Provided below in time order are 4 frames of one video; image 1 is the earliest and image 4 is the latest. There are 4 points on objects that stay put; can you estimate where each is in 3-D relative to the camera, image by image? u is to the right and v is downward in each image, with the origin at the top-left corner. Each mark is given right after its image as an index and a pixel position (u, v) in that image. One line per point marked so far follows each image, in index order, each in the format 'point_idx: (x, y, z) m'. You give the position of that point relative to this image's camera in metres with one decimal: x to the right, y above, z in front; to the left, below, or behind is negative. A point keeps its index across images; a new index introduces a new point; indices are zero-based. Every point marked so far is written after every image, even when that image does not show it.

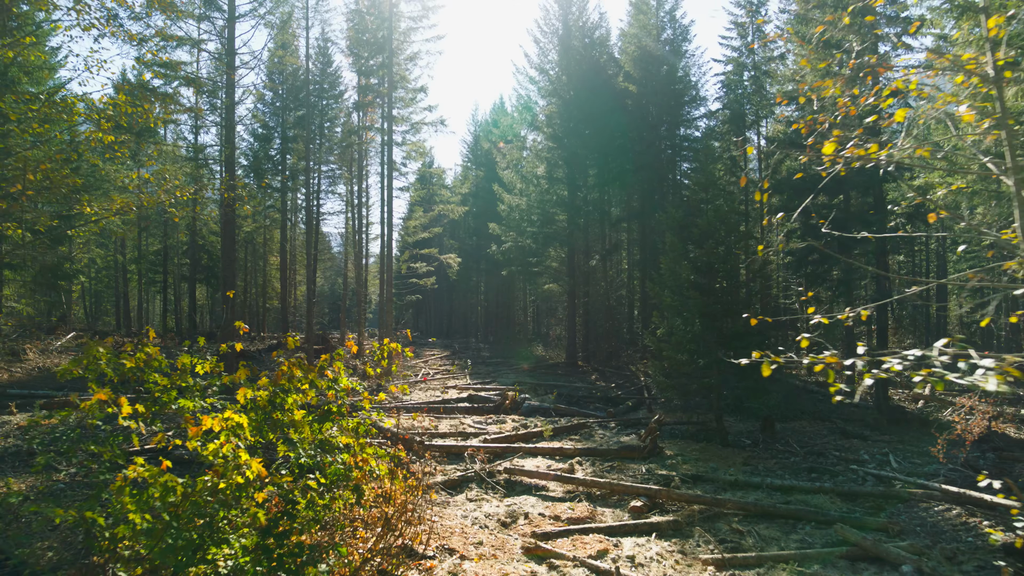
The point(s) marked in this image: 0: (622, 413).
0: (+1.8, -2.0, +13.1) m
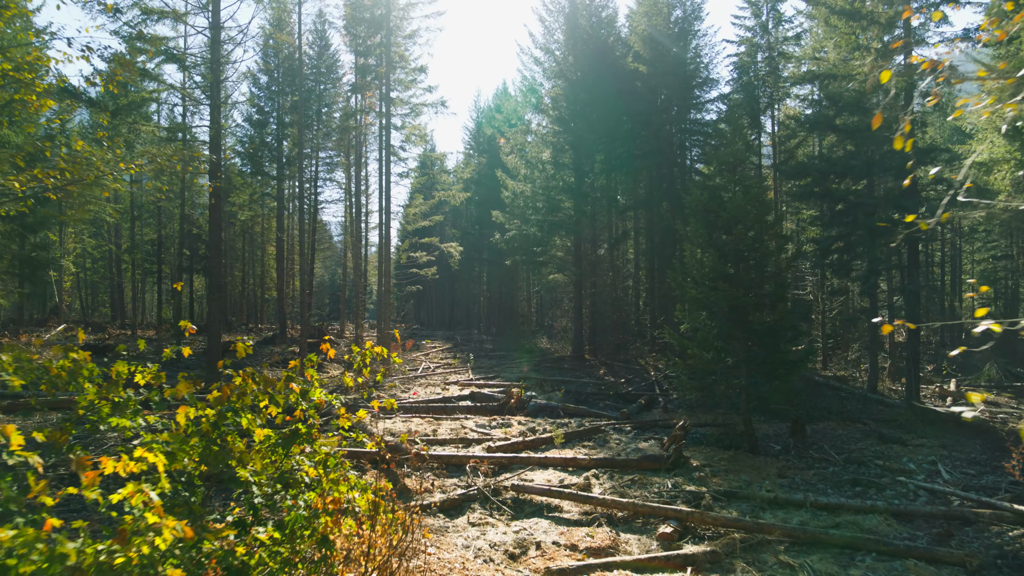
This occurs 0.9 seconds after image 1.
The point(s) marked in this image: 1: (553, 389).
0: (+1.9, -1.9, +12.2) m
1: (+0.8, -1.9, +15.4) m
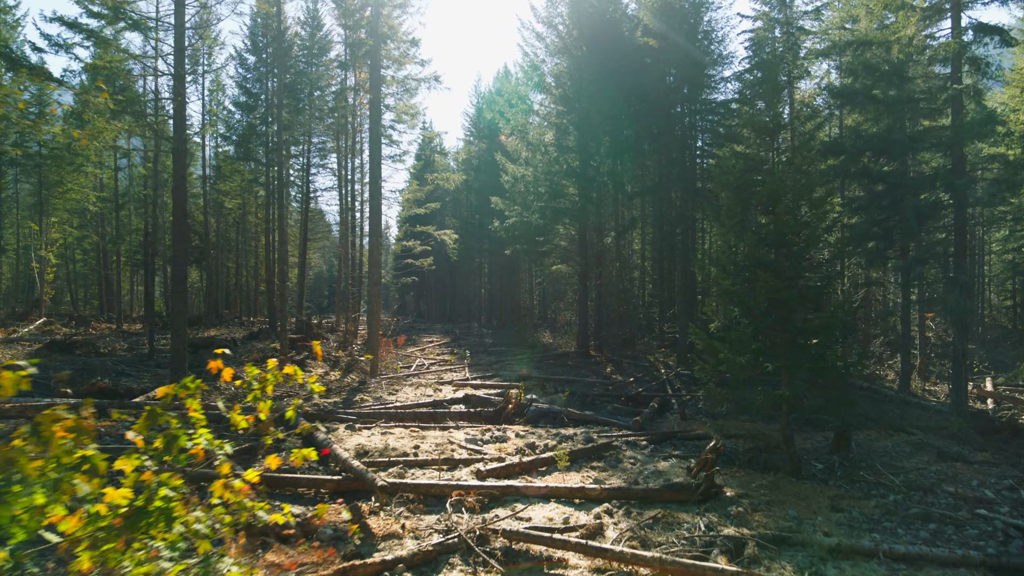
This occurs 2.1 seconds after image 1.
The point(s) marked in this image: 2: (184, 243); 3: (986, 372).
0: (+1.8, -1.8, +10.8) m
1: (+0.7, -1.8, +14.0) m
2: (-4.9, +0.7, +12.2) m
3: (+11.2, -2.0, +19.0) m
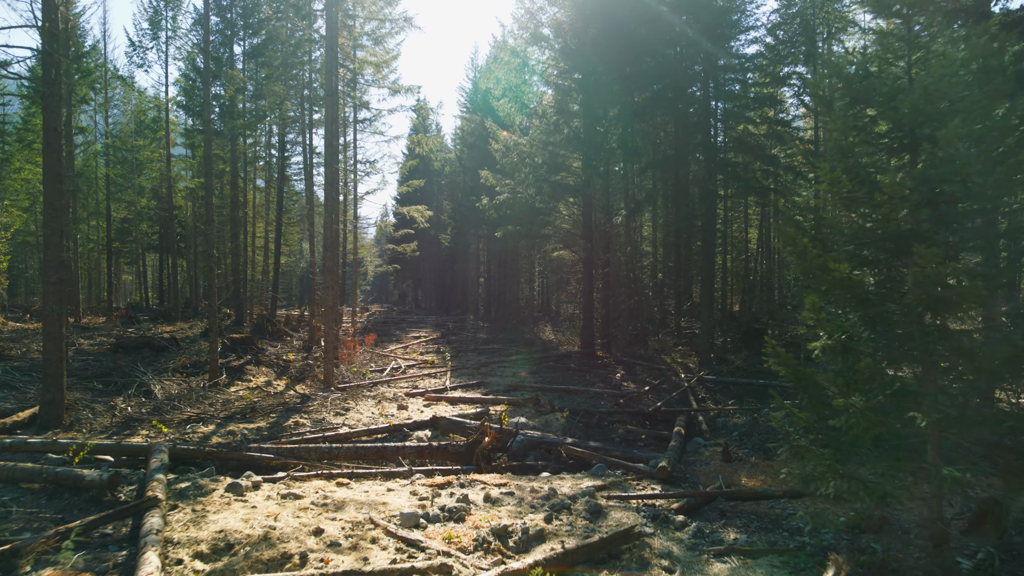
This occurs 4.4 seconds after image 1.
0: (+1.6, -1.7, +7.8) m
1: (+0.5, -1.6, +11.0) m
2: (-5.2, +0.8, +9.2) m
3: (+11.0, -1.7, +15.9) m
